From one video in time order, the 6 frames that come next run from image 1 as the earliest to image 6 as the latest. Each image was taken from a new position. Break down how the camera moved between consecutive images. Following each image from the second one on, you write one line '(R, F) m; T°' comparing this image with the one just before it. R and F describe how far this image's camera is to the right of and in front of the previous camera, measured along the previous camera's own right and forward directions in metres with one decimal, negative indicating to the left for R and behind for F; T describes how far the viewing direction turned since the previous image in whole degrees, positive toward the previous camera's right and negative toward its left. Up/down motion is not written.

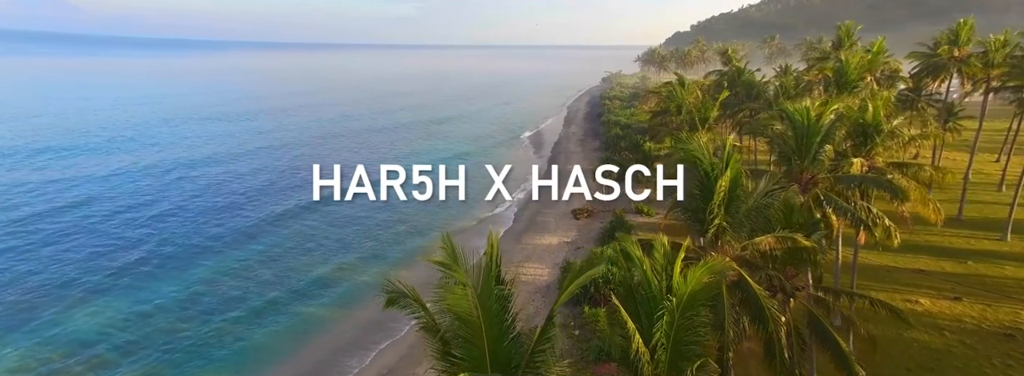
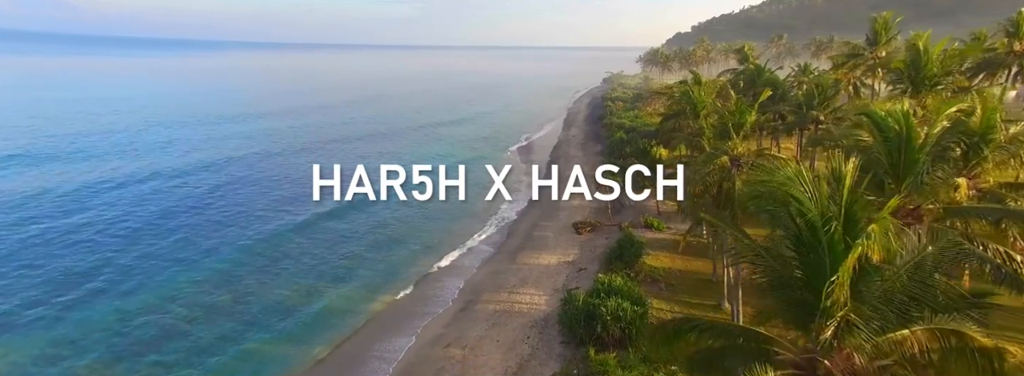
(+0.3, +3.8) m; 0°
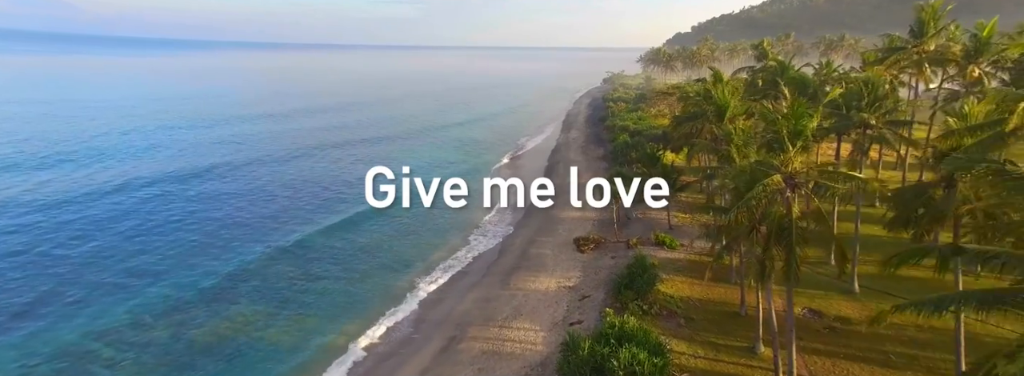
(+0.3, +3.8) m; 0°
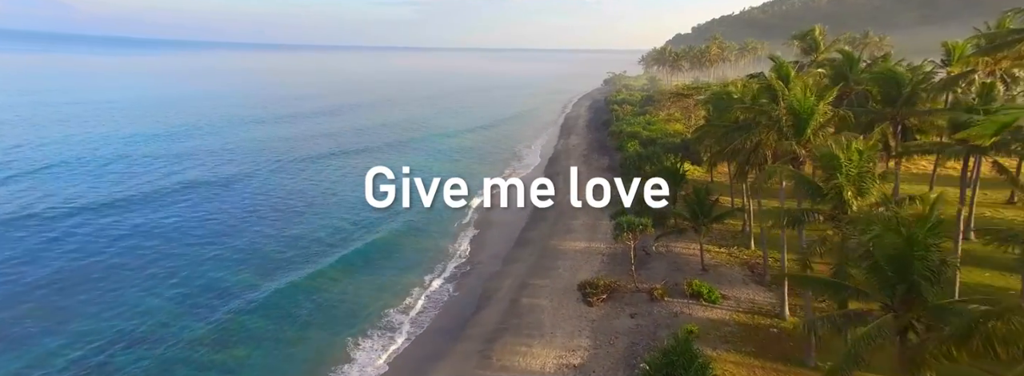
(+0.6, +7.2) m; 0°
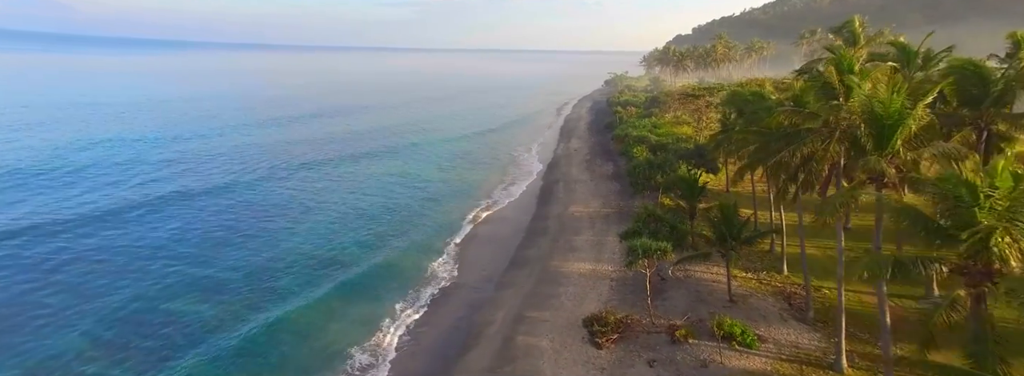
(+0.2, +3.7) m; 0°
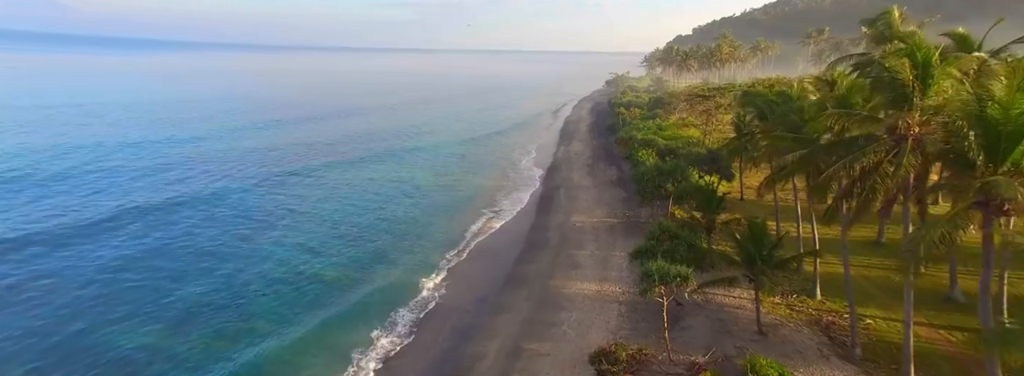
(+0.1, +2.7) m; 0°
